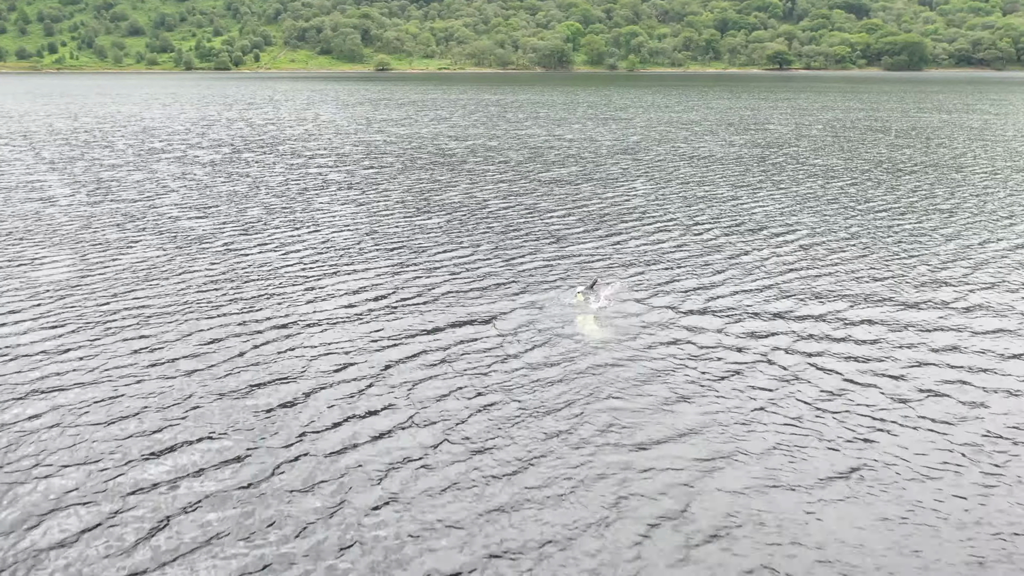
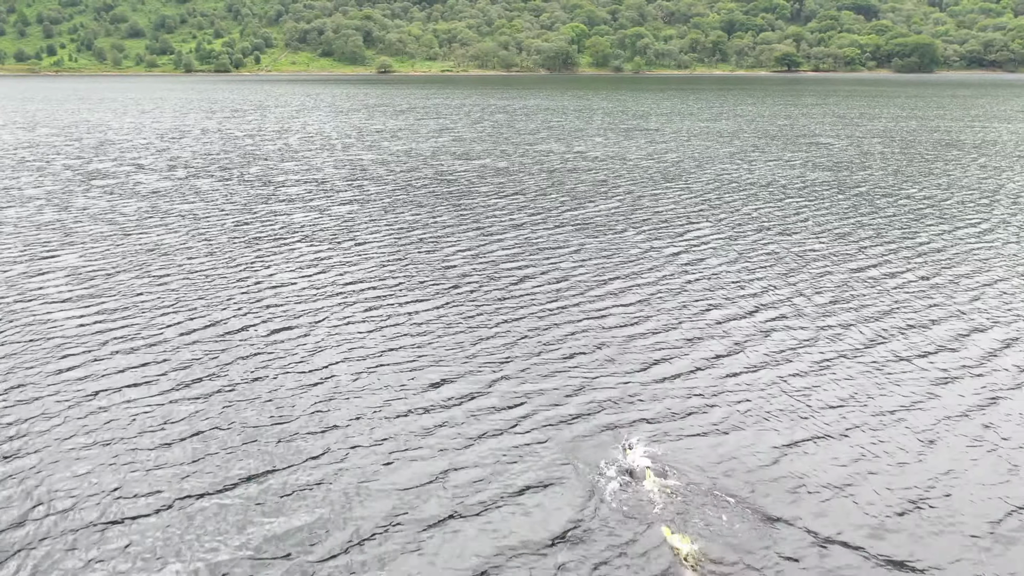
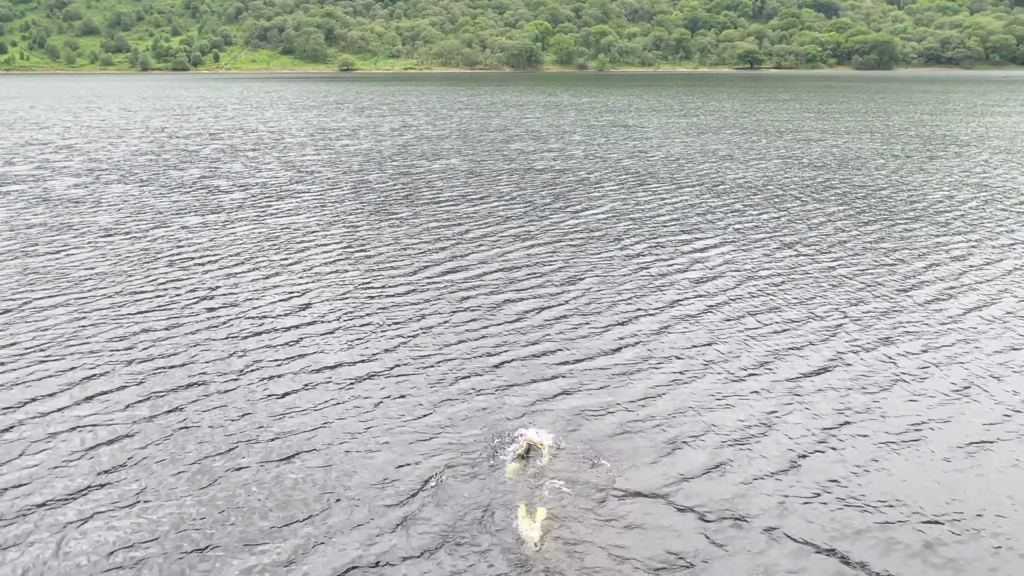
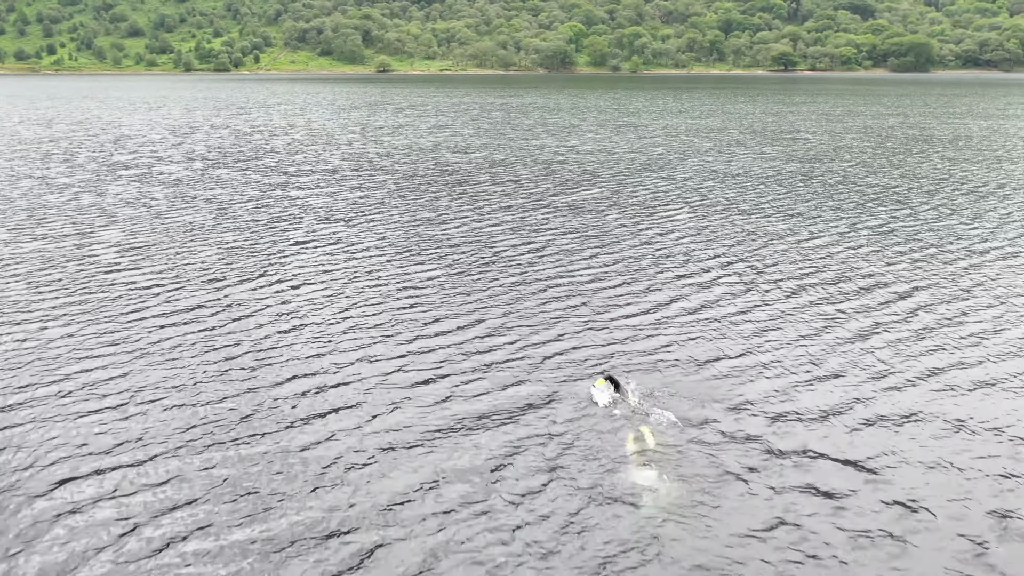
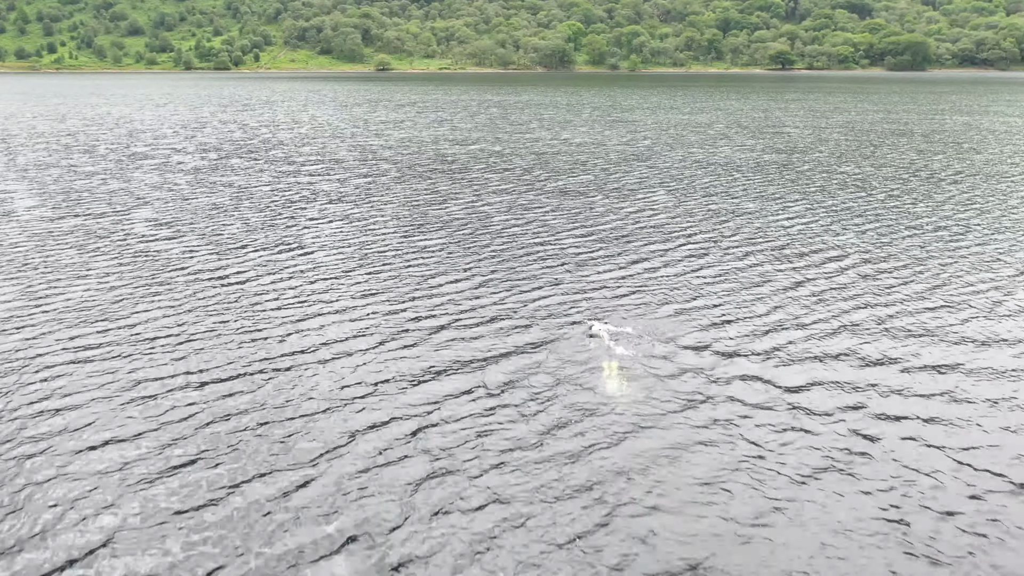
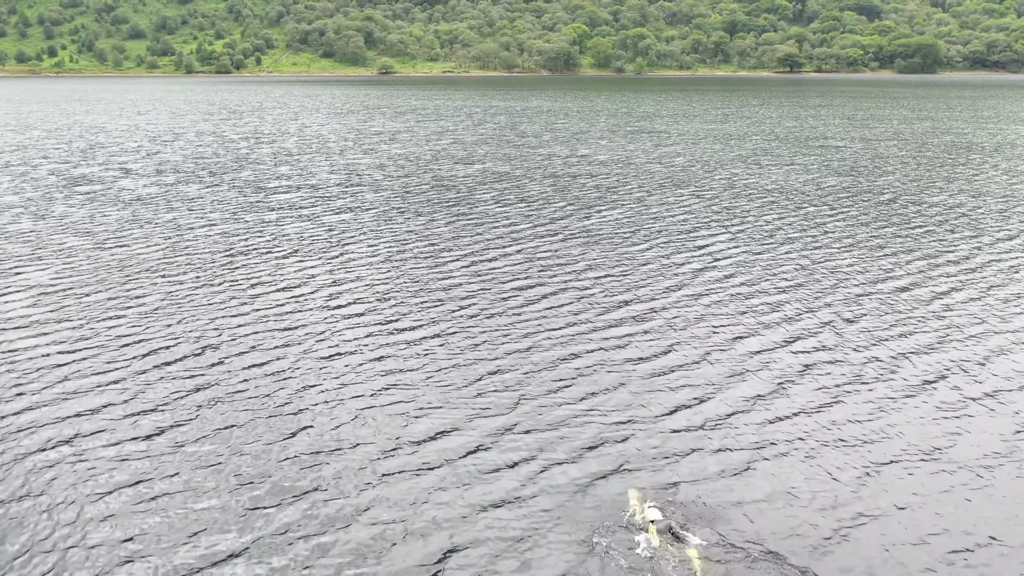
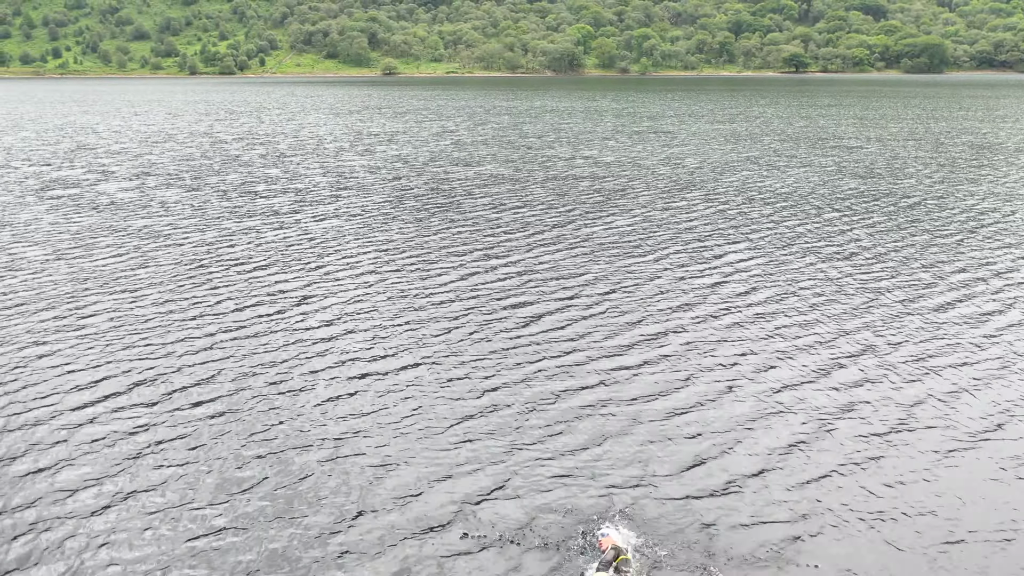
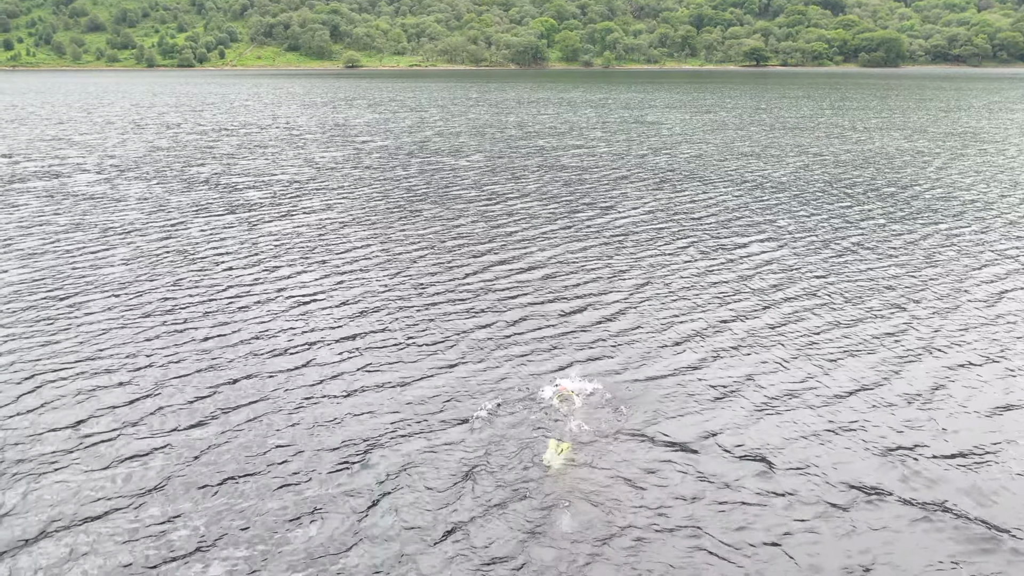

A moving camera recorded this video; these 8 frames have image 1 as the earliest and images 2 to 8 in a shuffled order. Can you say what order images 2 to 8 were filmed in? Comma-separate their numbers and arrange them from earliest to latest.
5, 4, 2, 6, 7, 3, 8
